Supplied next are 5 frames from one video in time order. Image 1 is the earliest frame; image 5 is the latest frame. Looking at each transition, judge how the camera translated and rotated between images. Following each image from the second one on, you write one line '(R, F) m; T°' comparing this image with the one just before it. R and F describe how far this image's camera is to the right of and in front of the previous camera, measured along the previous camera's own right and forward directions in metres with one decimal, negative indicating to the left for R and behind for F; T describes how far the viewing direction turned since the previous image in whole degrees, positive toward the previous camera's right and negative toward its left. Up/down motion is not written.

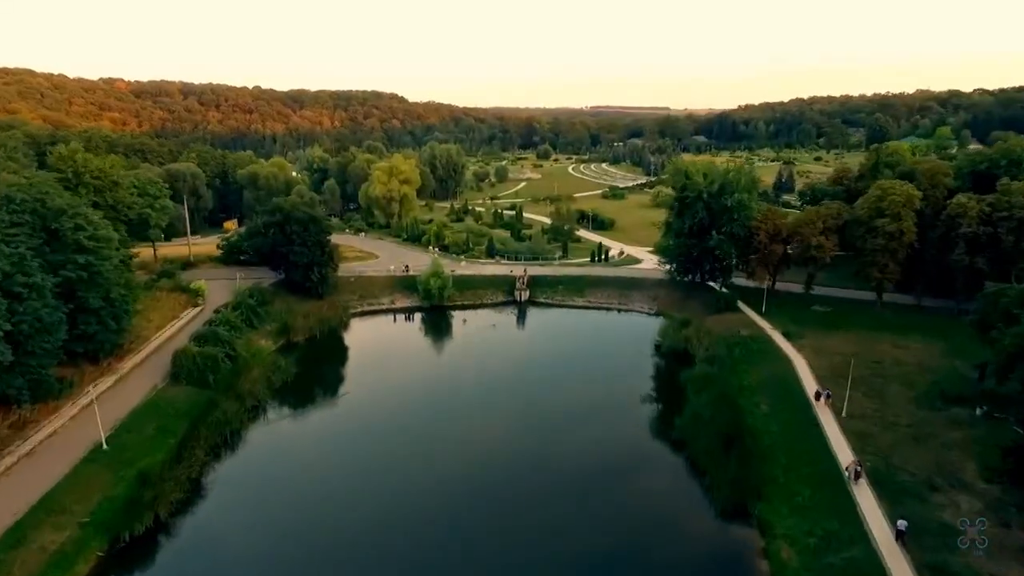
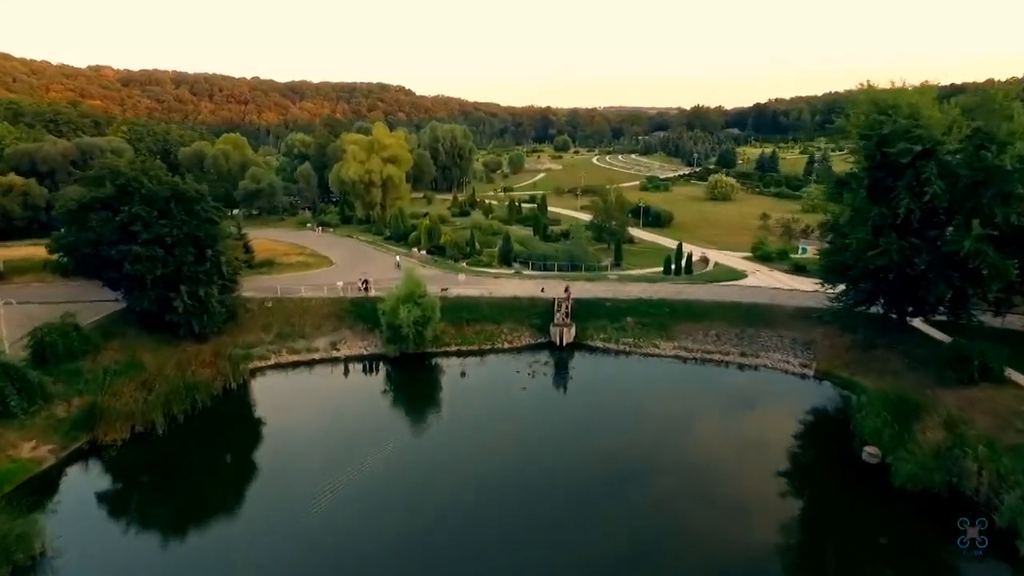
(-1.4, +24.4) m; -1°
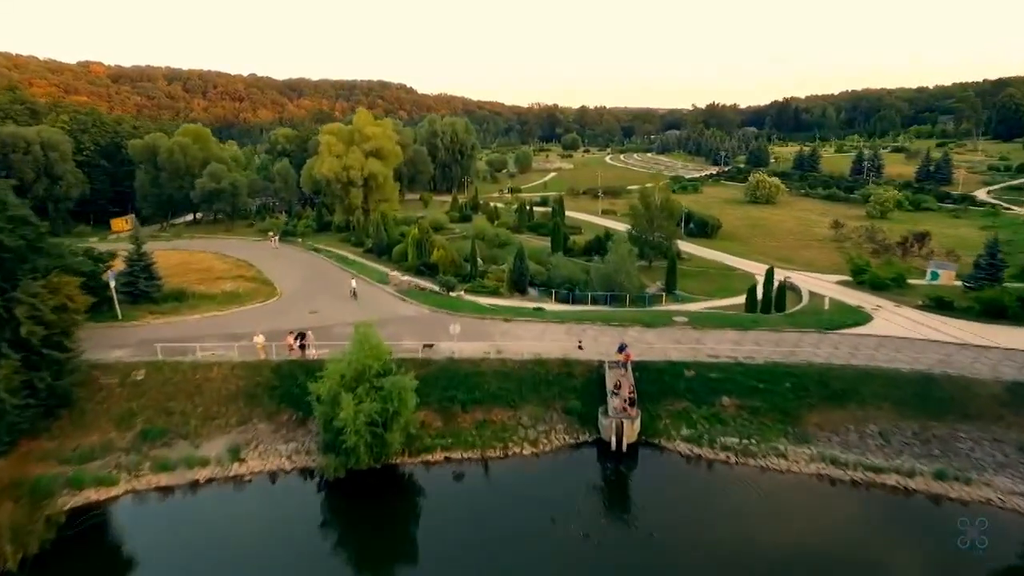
(-0.7, +13.1) m; 0°
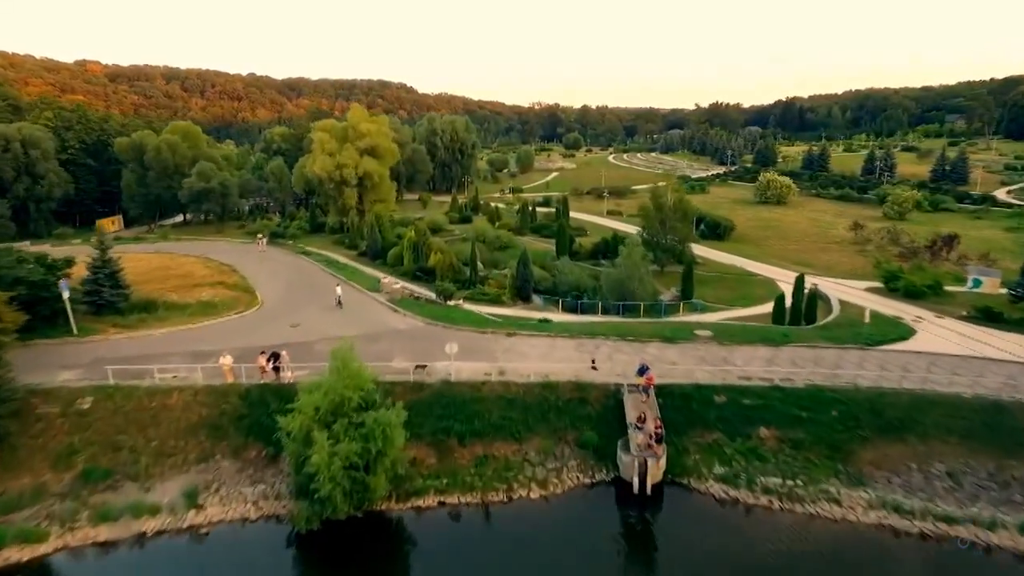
(-0.1, +2.8) m; 0°
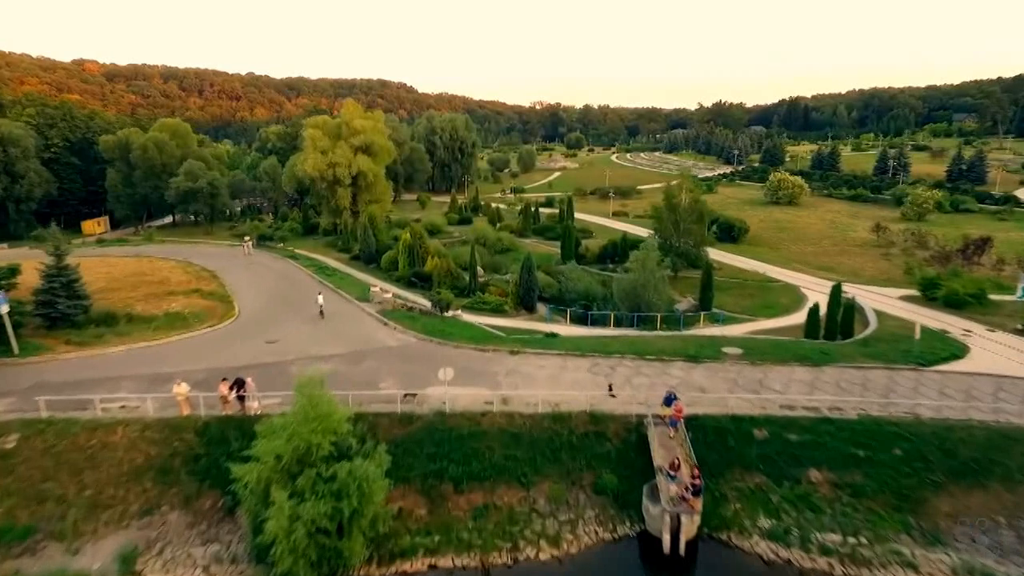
(-0.1, +2.8) m; 0°
